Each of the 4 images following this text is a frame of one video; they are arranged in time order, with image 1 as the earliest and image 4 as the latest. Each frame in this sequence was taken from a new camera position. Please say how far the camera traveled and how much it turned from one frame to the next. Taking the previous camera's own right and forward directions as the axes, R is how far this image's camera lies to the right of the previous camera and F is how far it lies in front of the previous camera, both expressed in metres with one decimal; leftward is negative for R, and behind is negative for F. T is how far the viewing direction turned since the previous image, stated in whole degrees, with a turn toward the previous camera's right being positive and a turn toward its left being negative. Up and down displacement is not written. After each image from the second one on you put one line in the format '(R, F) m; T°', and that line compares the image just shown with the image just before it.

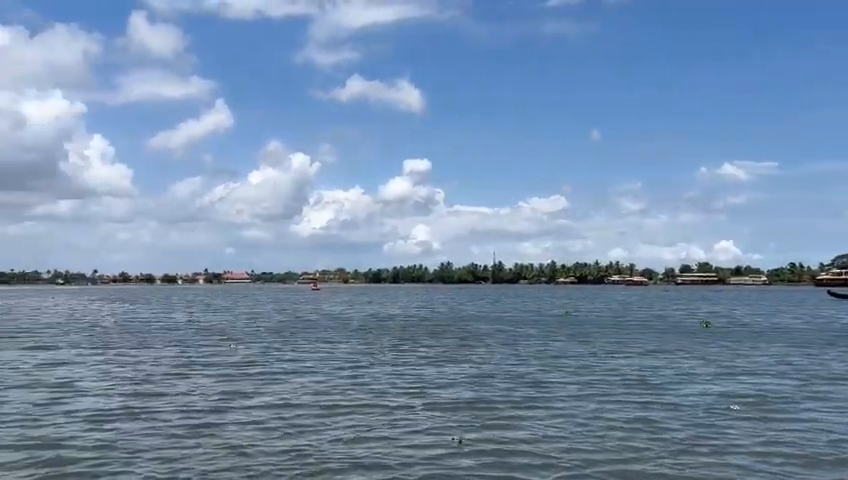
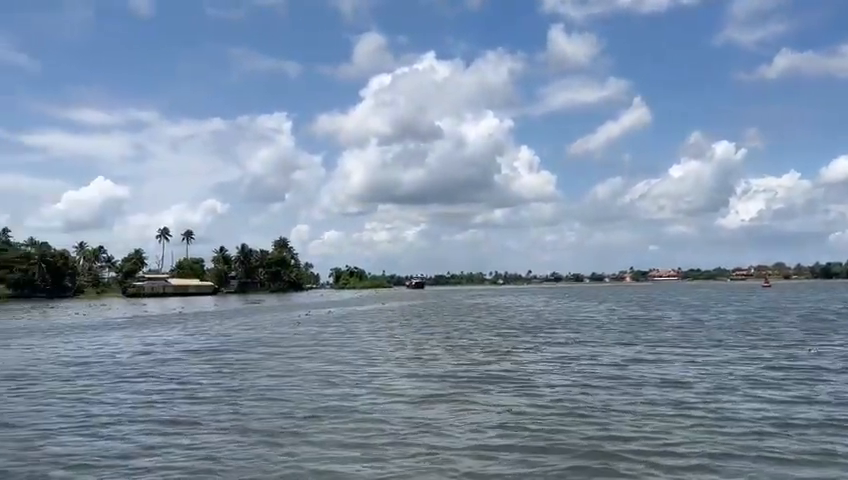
(-4.1, -1.1) m; -31°
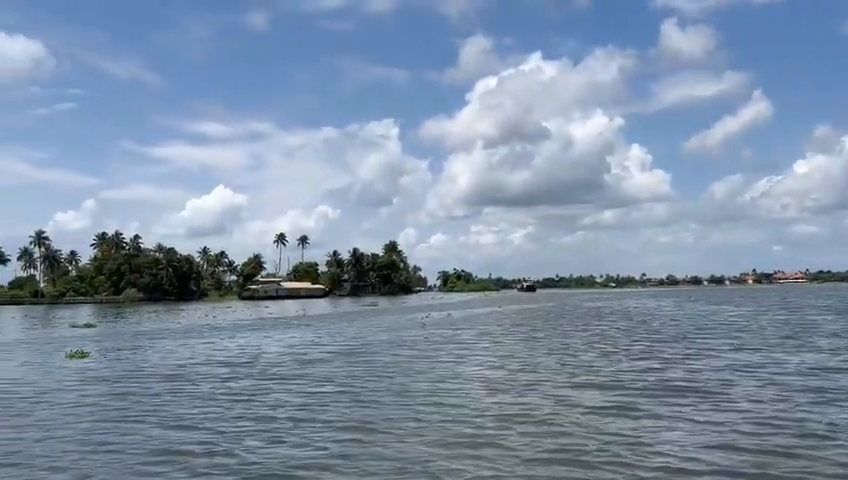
(-1.7, +0.9) m; -8°
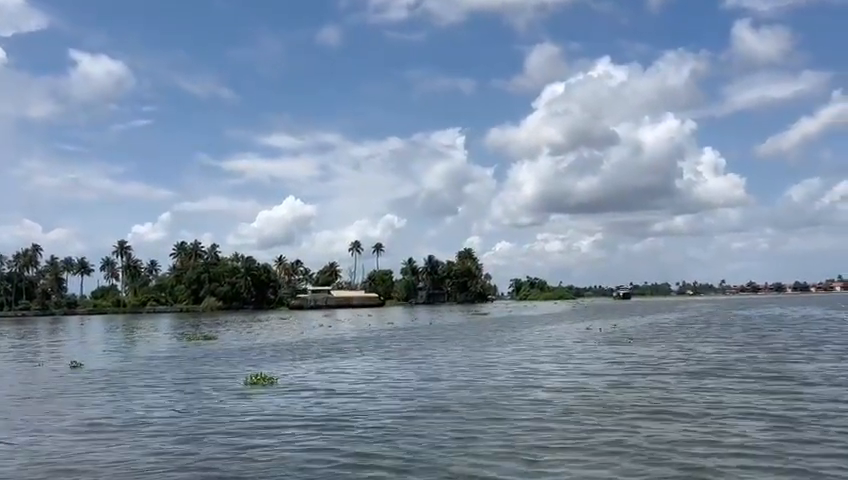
(-10.8, +12.7) m; -5°
